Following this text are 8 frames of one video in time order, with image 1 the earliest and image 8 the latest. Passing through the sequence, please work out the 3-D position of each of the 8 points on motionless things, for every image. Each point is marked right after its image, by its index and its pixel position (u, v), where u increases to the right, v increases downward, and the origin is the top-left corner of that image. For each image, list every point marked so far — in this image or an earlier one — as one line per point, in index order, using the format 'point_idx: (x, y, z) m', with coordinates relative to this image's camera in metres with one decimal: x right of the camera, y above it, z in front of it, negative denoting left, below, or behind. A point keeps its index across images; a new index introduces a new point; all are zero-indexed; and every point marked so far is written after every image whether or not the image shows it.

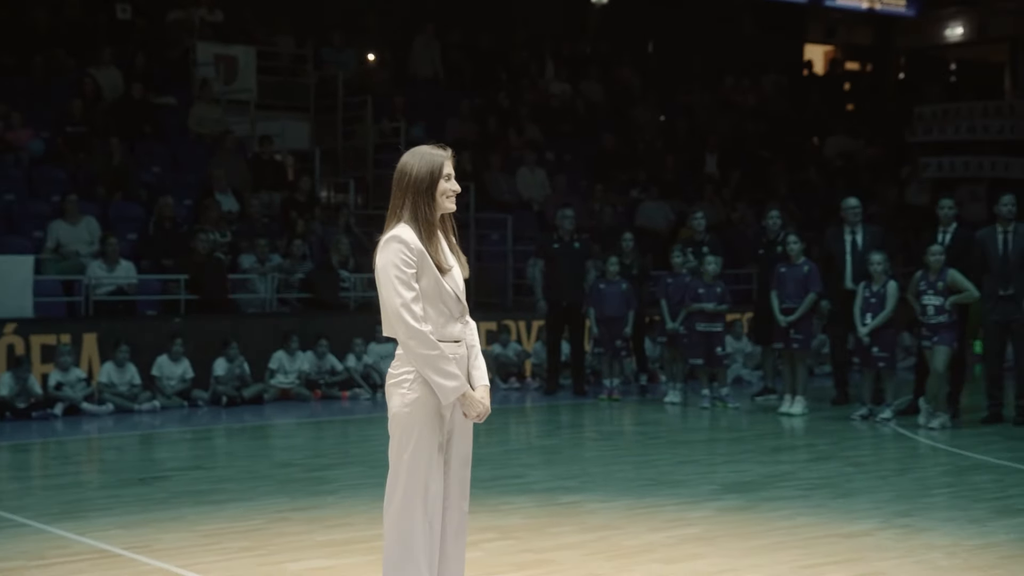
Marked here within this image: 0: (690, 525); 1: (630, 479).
0: (+0.8, -1.1, +6.7) m
1: (+0.7, -1.1, +8.3) m
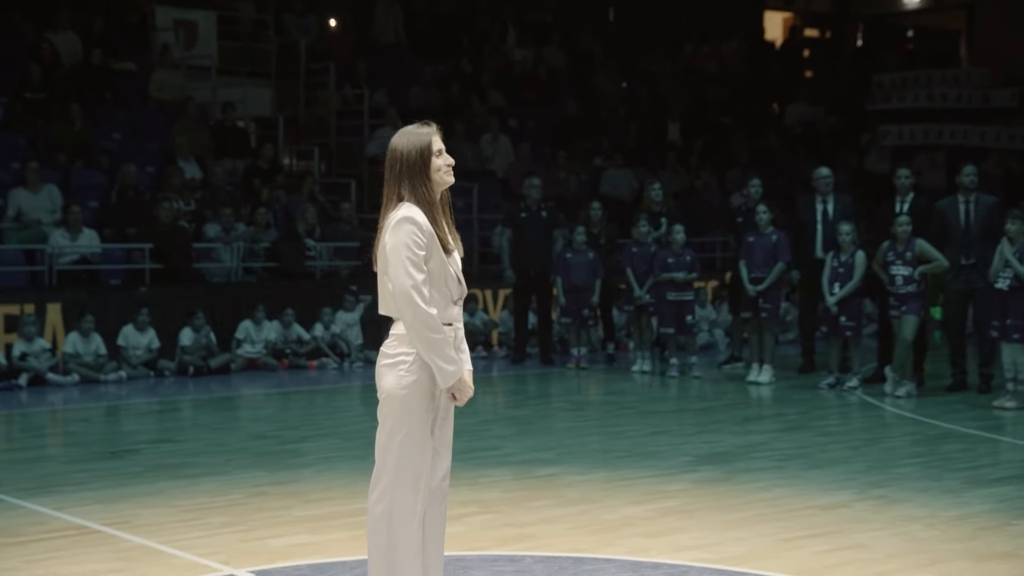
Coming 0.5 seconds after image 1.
0: (+0.7, -1.0, +6.7) m
1: (+0.5, -0.9, +8.3) m
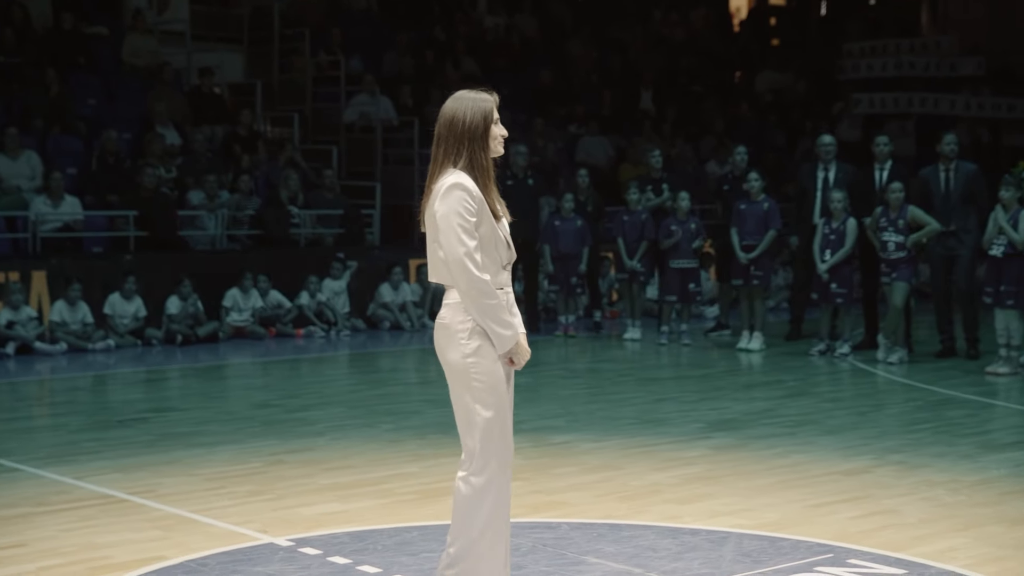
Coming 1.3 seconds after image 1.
0: (+0.8, -0.8, +6.7) m
1: (+0.6, -0.7, +8.3) m
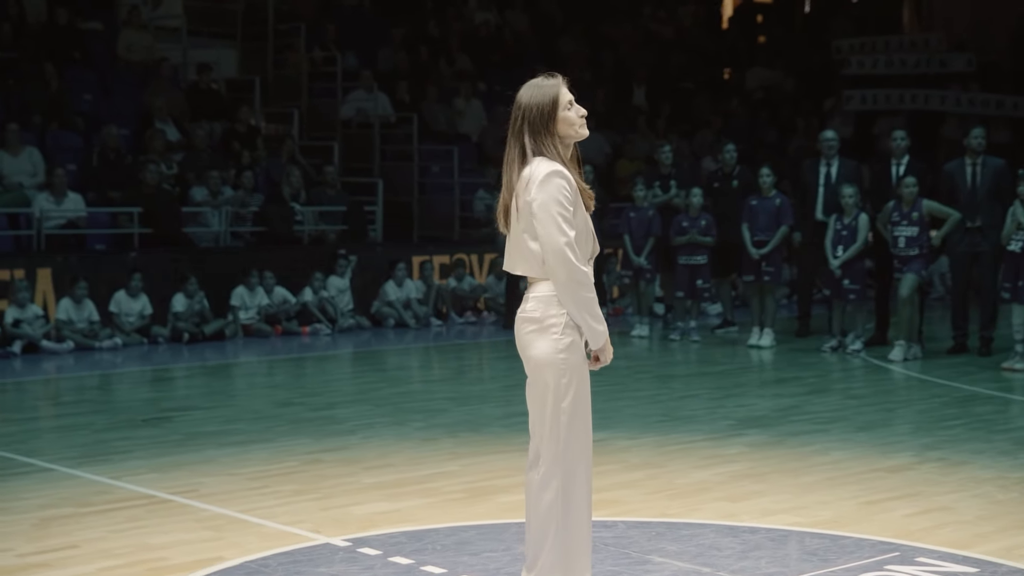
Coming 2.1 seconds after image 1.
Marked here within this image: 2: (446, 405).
0: (+1.0, -0.8, +6.7) m
1: (+0.7, -0.7, +8.3) m
2: (-0.4, -0.7, +8.5) m
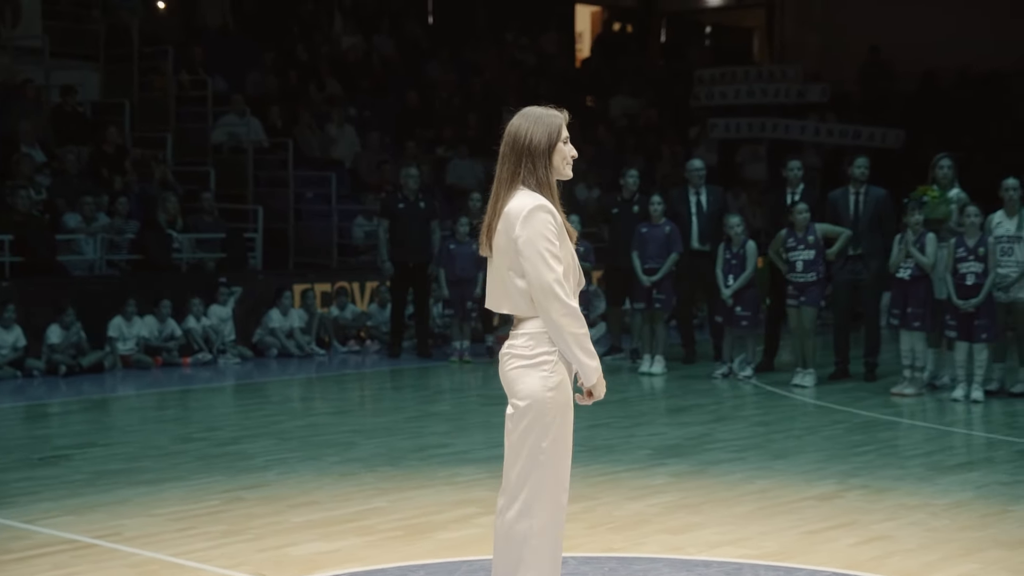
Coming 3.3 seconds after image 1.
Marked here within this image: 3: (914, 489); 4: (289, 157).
0: (+0.7, -0.9, +6.7) m
1: (+0.2, -0.9, +8.2) m
2: (-0.9, -0.9, +8.3) m
3: (+1.9, -0.9, +6.8) m
4: (-2.6, +1.5, +16.7) m
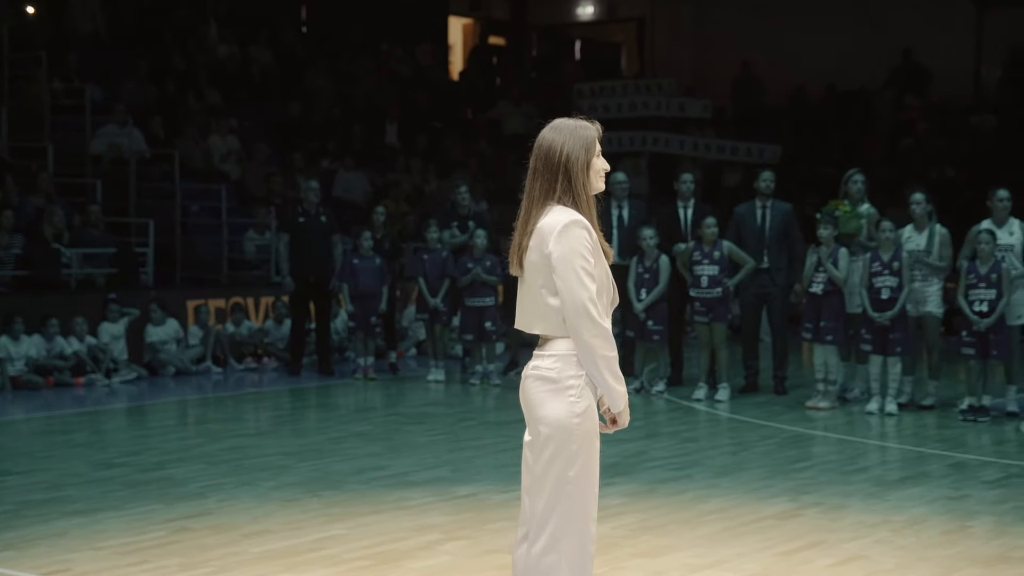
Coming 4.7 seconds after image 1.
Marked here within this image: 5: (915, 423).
0: (+0.5, -1.0, +6.5) m
1: (-0.1, -1.0, +8.0) m
2: (-1.3, -1.0, +8.1) m
3: (+1.6, -1.0, +6.8) m
4: (-3.7, +1.3, +16.2) m
5: (+2.9, -1.0, +10.4) m
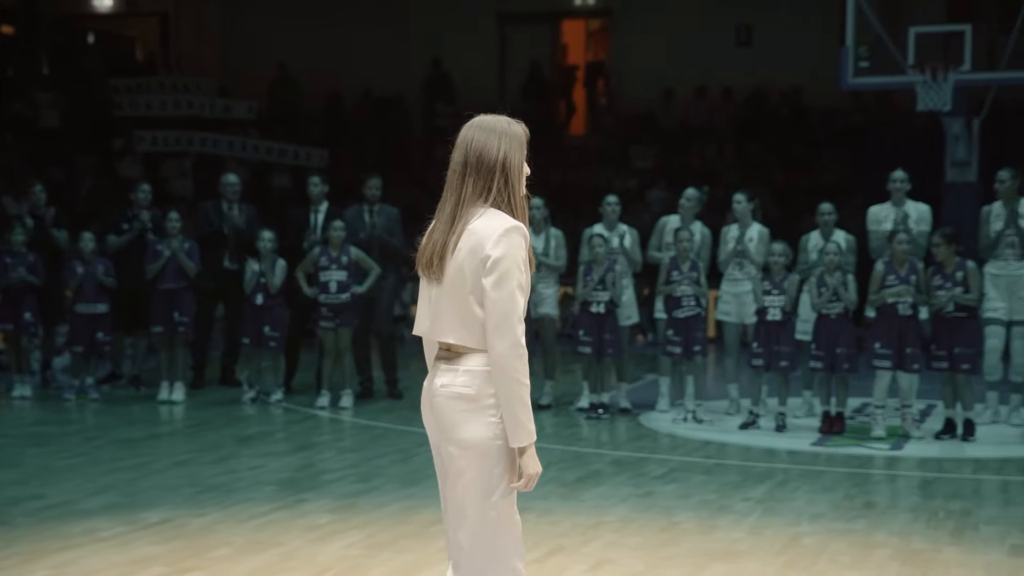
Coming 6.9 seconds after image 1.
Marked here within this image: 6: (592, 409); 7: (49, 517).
0: (-0.7, -1.0, +6.2) m
1: (-1.8, -1.0, +7.4) m
2: (-2.9, -1.0, +7.1) m
3: (+0.3, -1.0, +6.9) m
4: (-8.0, +1.2, +13.9) m
5: (+0.2, -1.0, +10.6) m
6: (+0.6, -0.9, +10.8) m
7: (-2.1, -1.0, +6.5) m
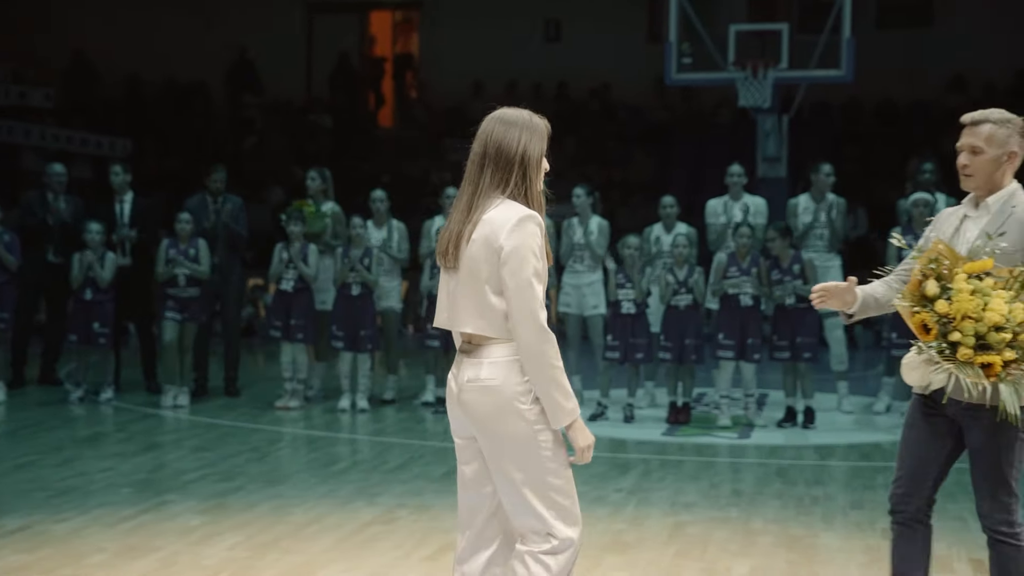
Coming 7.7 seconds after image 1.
0: (-1.2, -1.0, +6.0) m
1: (-2.4, -1.0, +7.0) m
2: (-3.4, -1.0, +6.5) m
3: (-0.3, -1.0, +6.7) m
4: (-9.5, +1.3, +12.5) m
5: (-0.9, -0.9, +10.4) m
6: (-0.6, -0.9, +10.7) m
7: (-2.6, -1.0, +6.0) m
